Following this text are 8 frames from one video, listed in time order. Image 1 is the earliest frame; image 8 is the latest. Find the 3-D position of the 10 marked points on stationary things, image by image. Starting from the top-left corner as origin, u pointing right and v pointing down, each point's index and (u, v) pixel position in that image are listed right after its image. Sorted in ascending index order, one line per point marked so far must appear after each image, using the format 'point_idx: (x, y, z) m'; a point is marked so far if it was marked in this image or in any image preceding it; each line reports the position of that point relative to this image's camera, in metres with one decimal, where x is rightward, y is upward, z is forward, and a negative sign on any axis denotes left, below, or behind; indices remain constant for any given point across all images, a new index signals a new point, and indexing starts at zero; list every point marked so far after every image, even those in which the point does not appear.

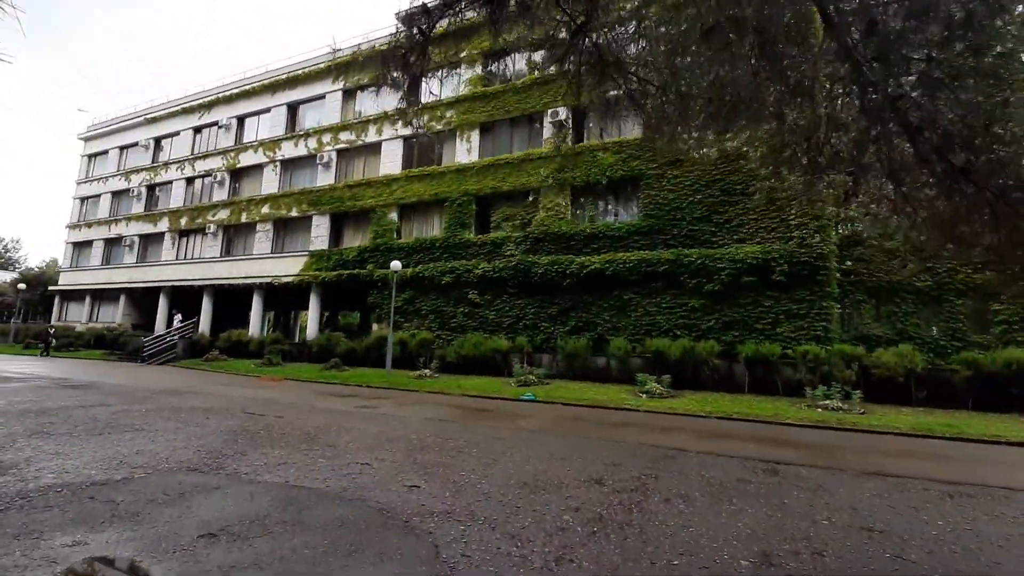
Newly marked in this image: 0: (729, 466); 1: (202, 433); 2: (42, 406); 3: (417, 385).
0: (+2.7, -2.2, +6.2) m
1: (-4.2, -2.0, +6.8) m
2: (-8.2, -2.1, +8.8) m
3: (-2.7, -2.8, +14.6) m
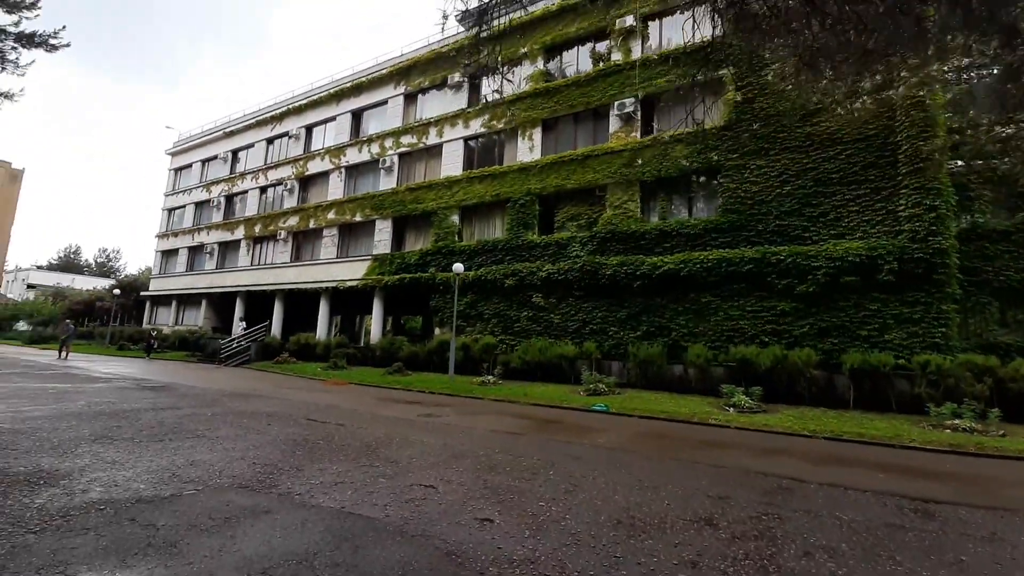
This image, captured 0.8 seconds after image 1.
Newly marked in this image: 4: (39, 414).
0: (+3.6, -2.2, +5.1) m
1: (-3.2, -2.0, +6.4) m
2: (-7.0, -2.1, +8.9) m
3: (-0.9, -2.9, +14.0) m
4: (-7.4, -2.0, +7.9) m
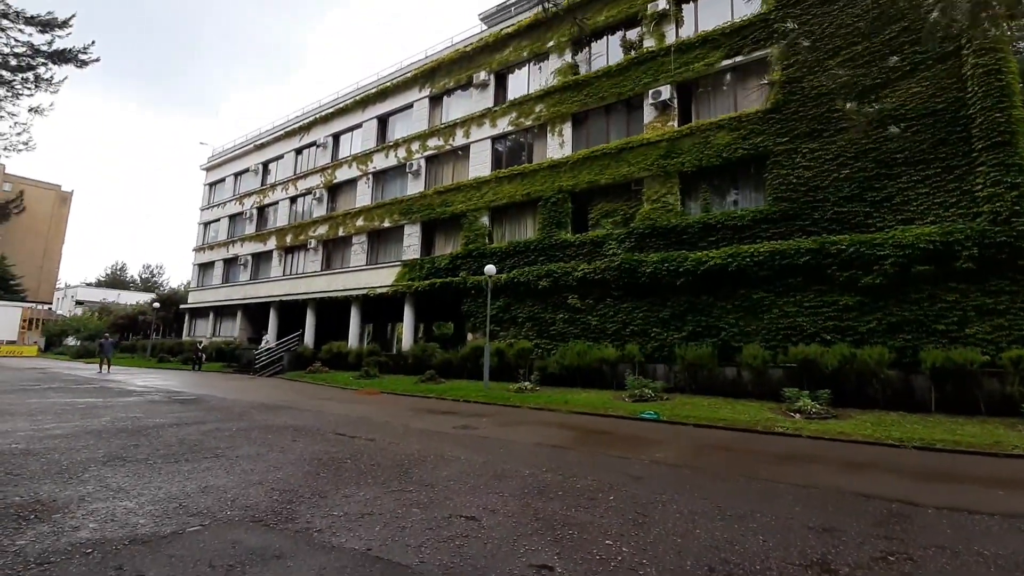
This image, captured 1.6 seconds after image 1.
0: (+4.0, -2.0, +4.1) m
1: (-2.6, -2.0, +5.8) m
2: (-6.3, -2.3, +8.5) m
3: (+0.2, -2.9, +13.3) m
4: (-6.8, -2.1, +7.6) m
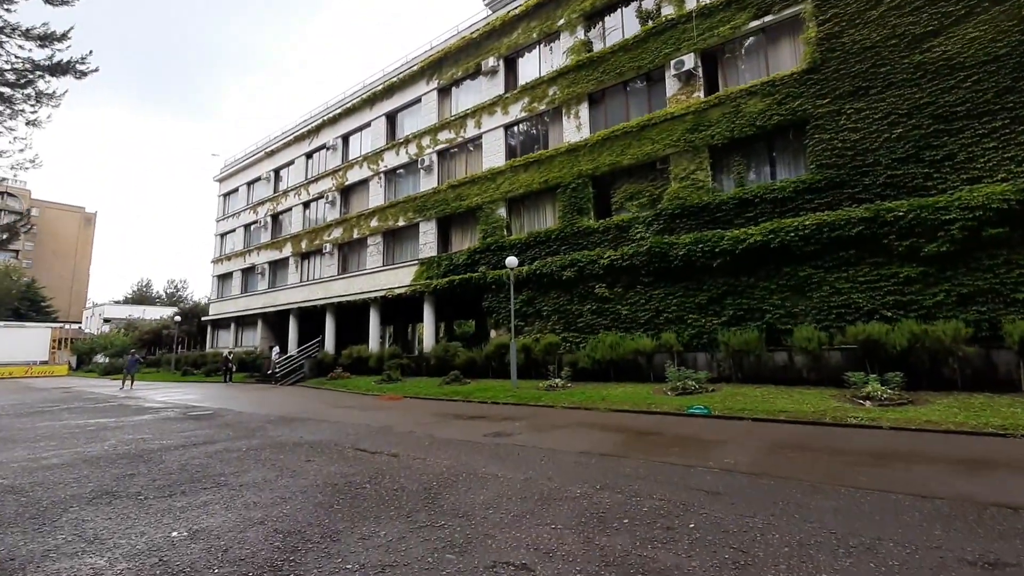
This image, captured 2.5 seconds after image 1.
0: (+4.4, -1.7, +3.0) m
1: (-2.2, -2.0, +5.0) m
2: (-5.7, -2.5, +7.8) m
3: (+0.9, -2.7, +12.4) m
4: (-6.2, -2.4, +6.9) m
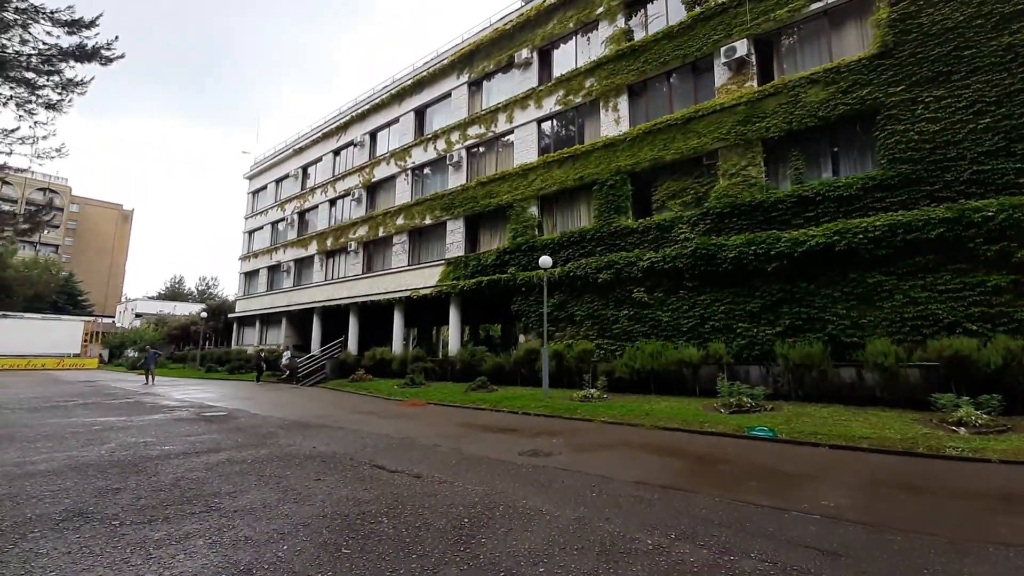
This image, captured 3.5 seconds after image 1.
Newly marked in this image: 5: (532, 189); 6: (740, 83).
0: (+4.7, -1.7, +1.8) m
1: (-1.8, -1.9, +4.1) m
2: (-5.2, -2.3, +7.1) m
3: (+1.7, -2.7, +11.3) m
4: (-5.7, -2.2, +6.2) m
5: (+0.8, +3.8, +19.2) m
6: (+6.7, +6.1, +14.9) m
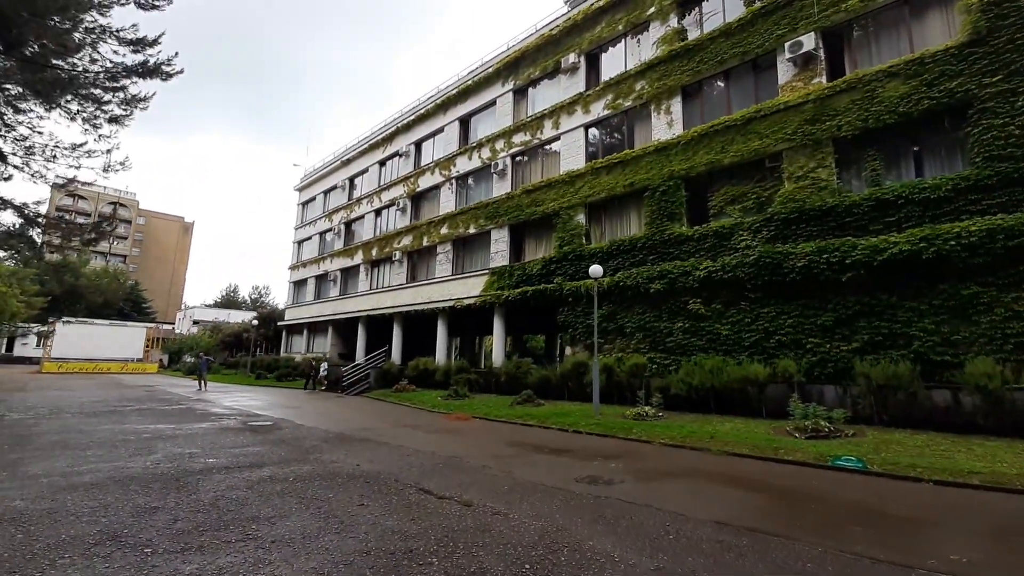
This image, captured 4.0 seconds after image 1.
0: (+5.0, -1.7, +0.9) m
1: (-1.3, -2.0, +3.7) m
2: (-4.4, -2.4, +6.9) m
3: (+2.7, -3.0, +10.5) m
4: (-5.1, -2.3, +6.0) m
5: (+2.5, +3.4, +18.7) m
6: (+8.1, +5.7, +13.8) m
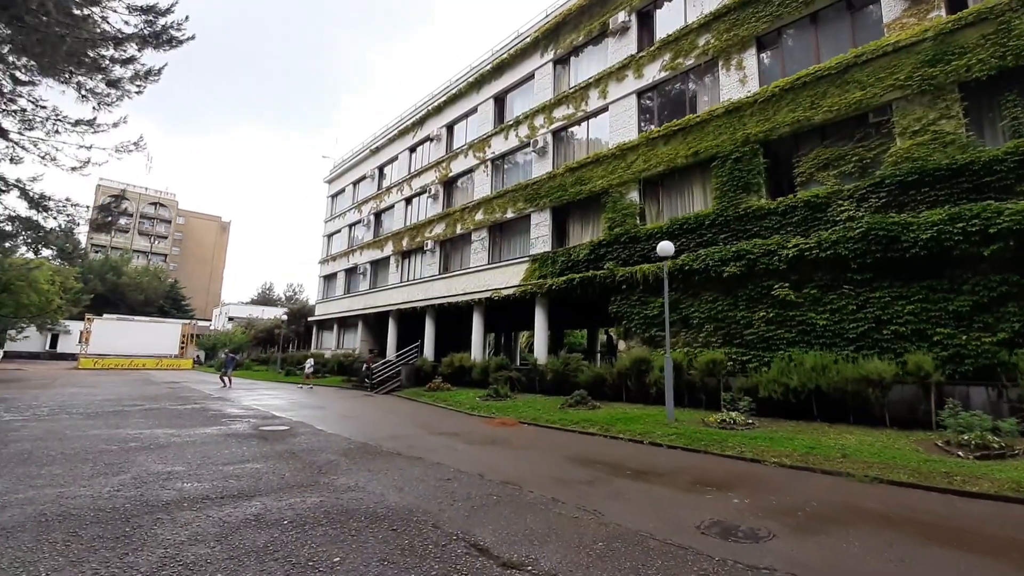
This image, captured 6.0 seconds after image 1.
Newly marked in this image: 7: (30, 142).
0: (+5.5, -1.4, -1.4) m
1: (-0.7, -1.6, +1.8) m
2: (-3.6, -2.1, +5.2) m
3: (+3.7, -2.6, +8.4) m
4: (-4.3, -2.0, +4.3) m
5: (+3.9, +3.8, +16.5) m
6: (+9.2, +6.2, +11.3) m
7: (-13.2, +4.0, +13.9) m
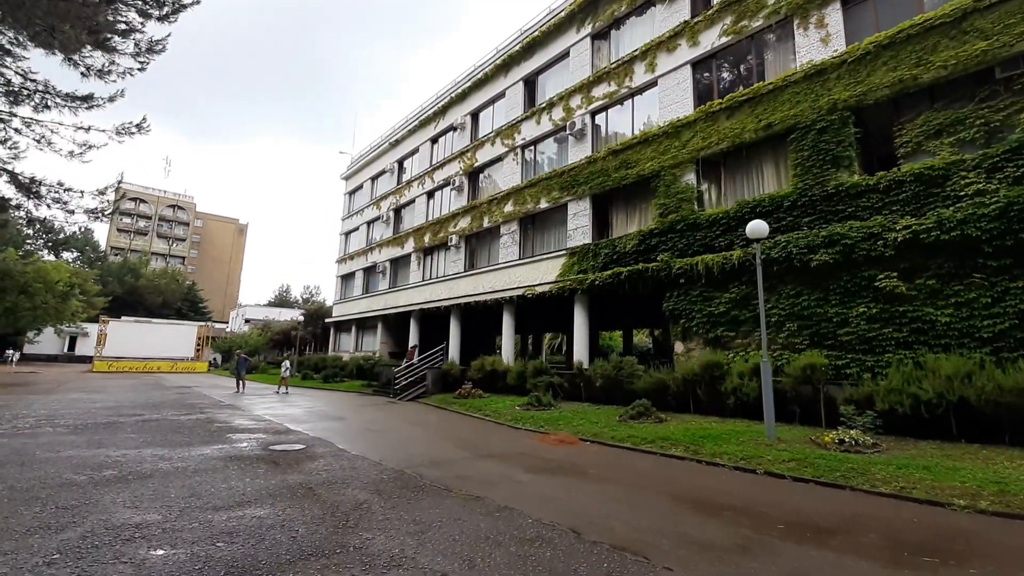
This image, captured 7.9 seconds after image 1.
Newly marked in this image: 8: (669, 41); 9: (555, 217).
0: (+6.2, -1.1, -3.4) m
1: (+0.1, -1.4, -0.1) m
2: (-2.7, -1.9, +3.4) m
3: (+4.7, -2.3, +6.4) m
4: (-3.5, -1.8, +2.6) m
5: (+5.1, +4.0, +14.5) m
6: (+10.3, +6.4, +9.3) m
7: (-12.1, +4.1, +12.4) m
8: (+5.0, +7.8, +15.9) m
9: (+1.6, +2.7, +19.0) m
